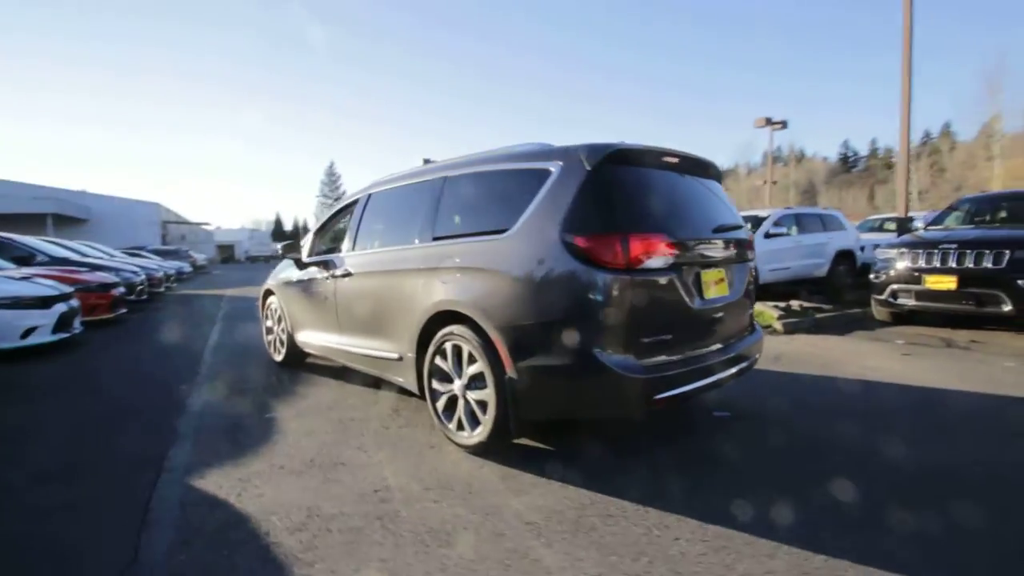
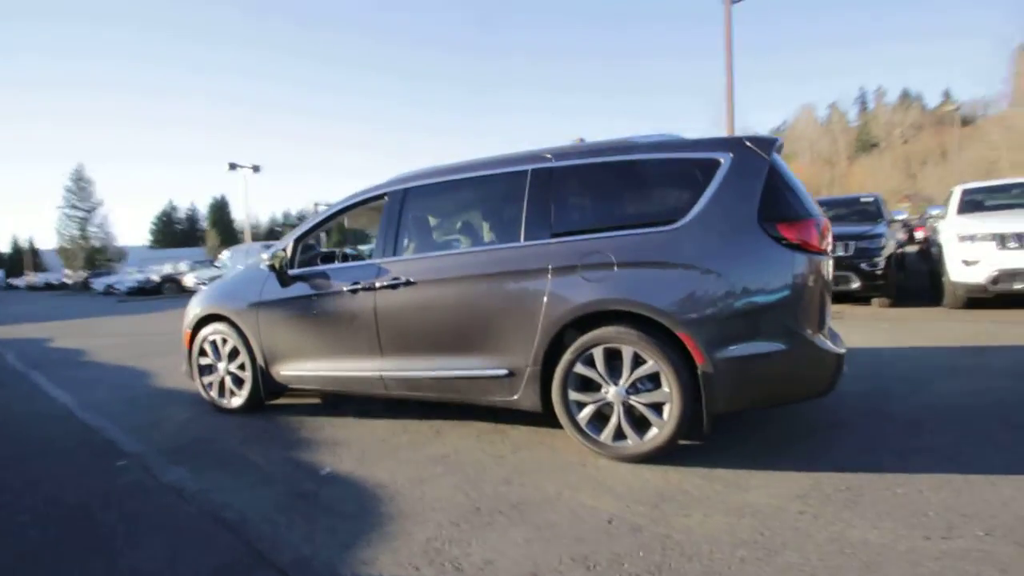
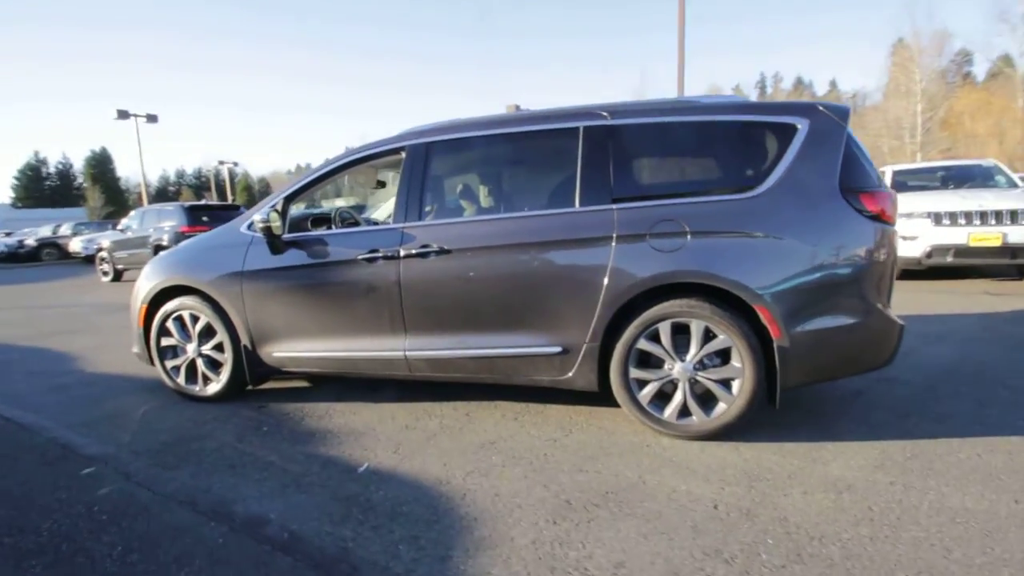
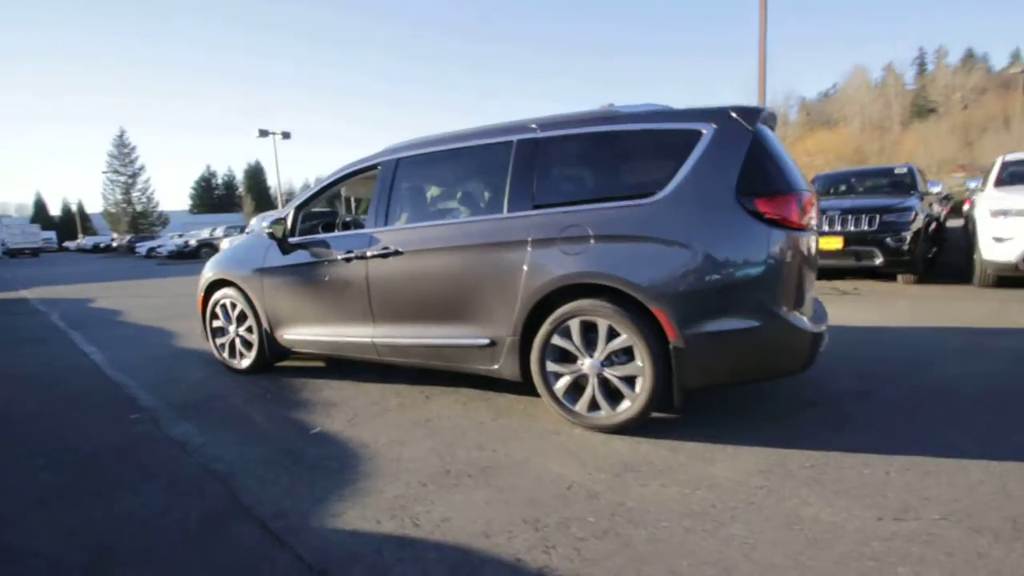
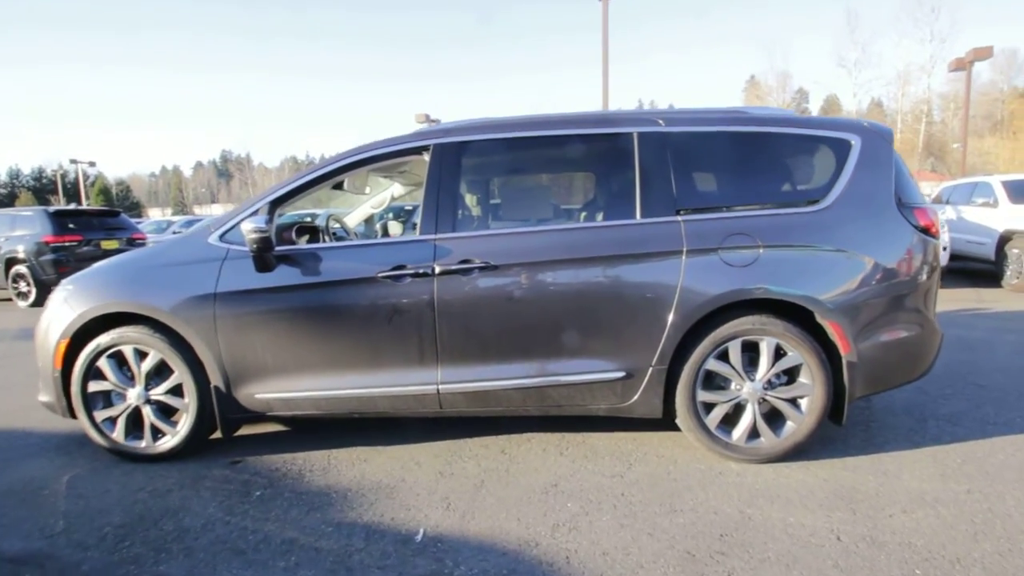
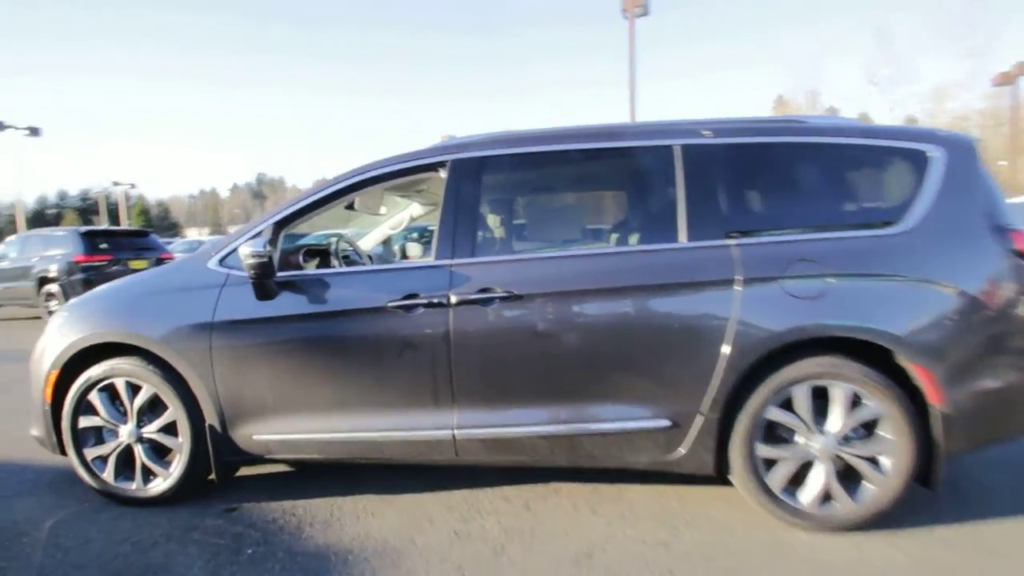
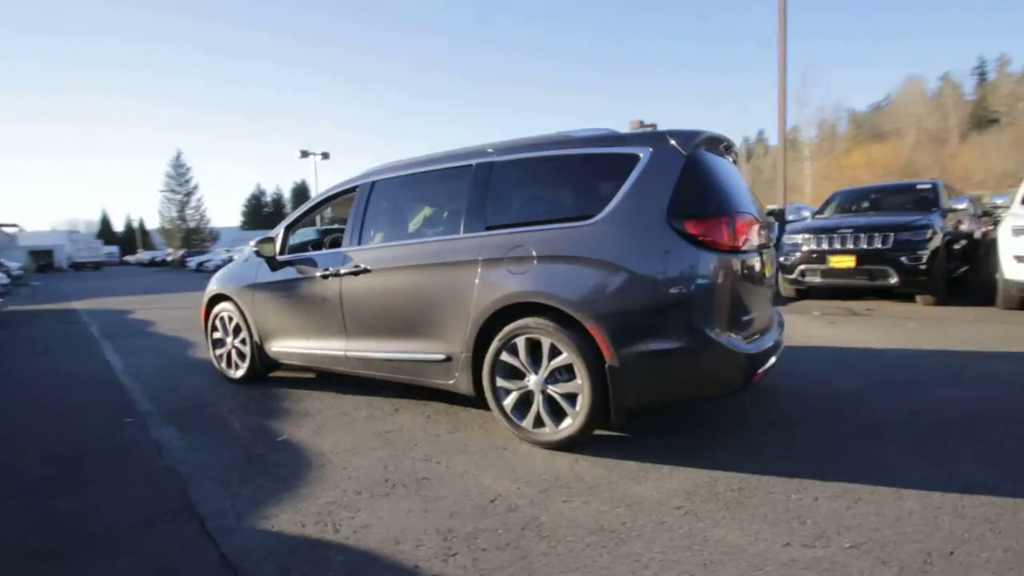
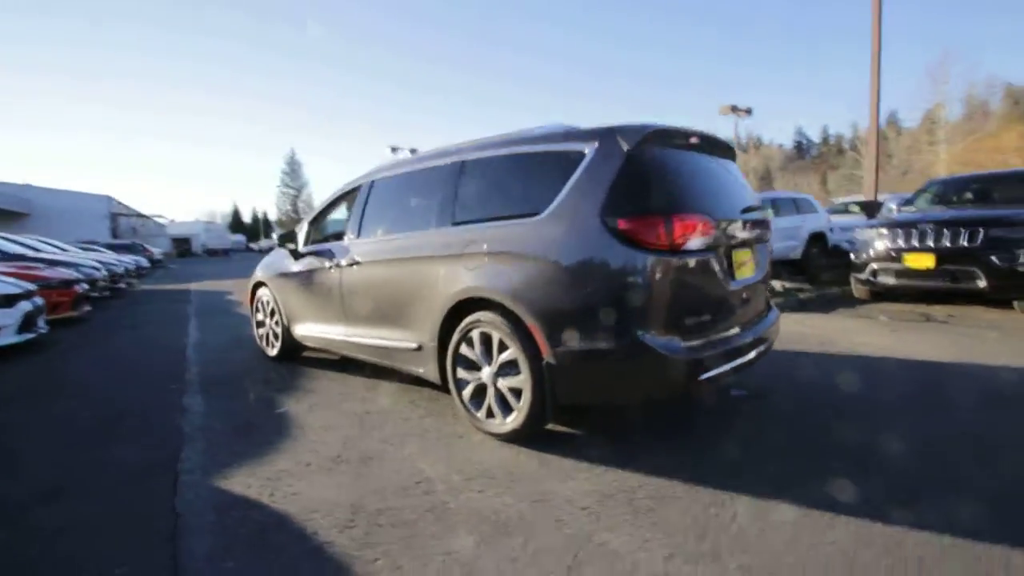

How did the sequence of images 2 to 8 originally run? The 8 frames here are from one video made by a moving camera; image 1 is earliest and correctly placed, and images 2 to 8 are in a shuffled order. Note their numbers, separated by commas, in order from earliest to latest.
8, 7, 4, 2, 3, 5, 6
